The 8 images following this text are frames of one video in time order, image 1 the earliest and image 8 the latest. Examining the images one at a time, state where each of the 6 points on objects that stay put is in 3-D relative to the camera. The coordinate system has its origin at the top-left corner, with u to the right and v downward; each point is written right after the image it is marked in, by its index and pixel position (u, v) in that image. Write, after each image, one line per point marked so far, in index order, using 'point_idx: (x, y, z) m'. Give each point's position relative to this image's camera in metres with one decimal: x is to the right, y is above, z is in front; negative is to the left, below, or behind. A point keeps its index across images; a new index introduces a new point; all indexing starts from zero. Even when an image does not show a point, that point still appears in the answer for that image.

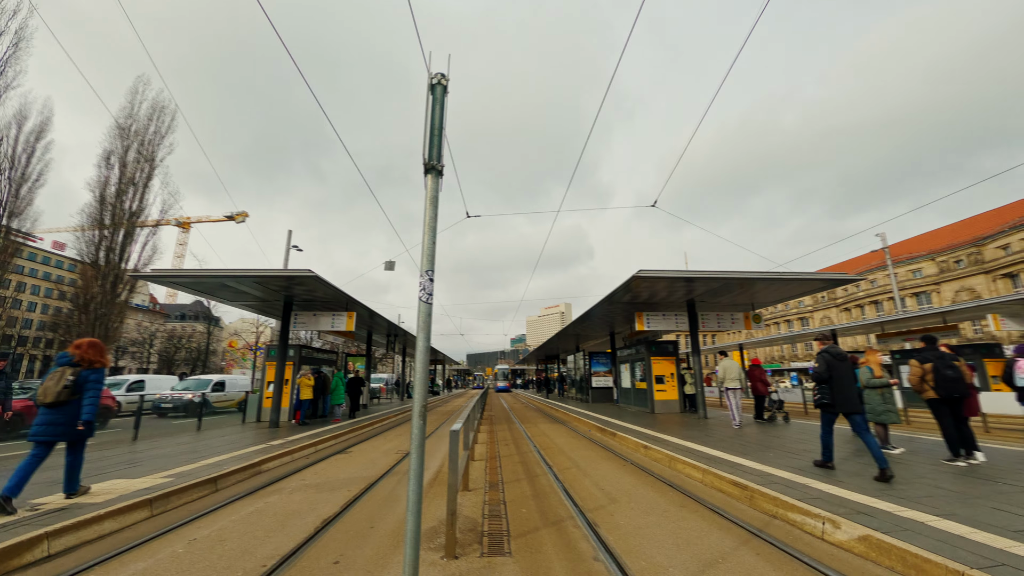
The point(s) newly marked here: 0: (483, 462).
0: (-0.6, -3.7, +8.3) m
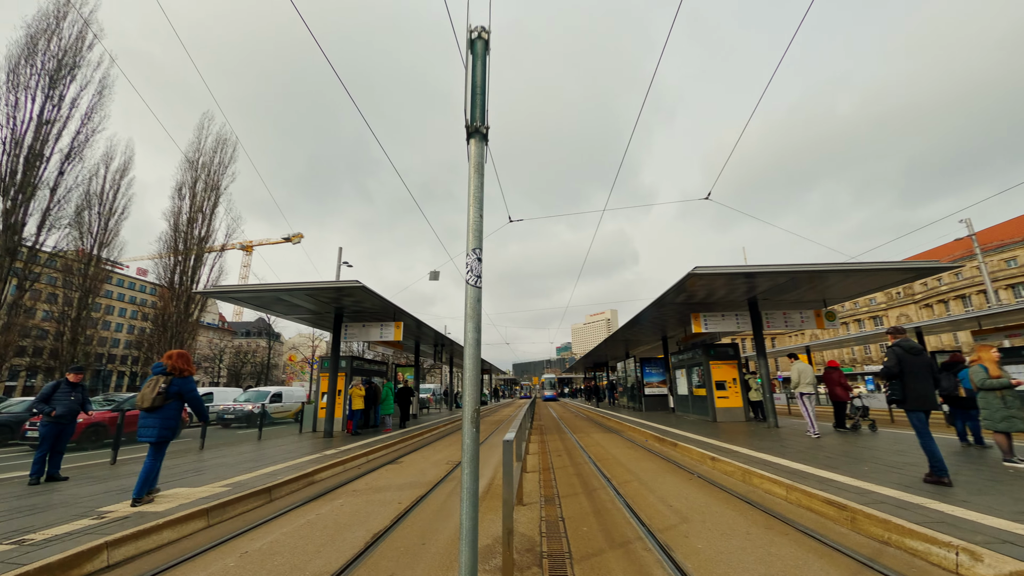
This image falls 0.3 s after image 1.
0: (+0.5, -3.7, +7.9) m
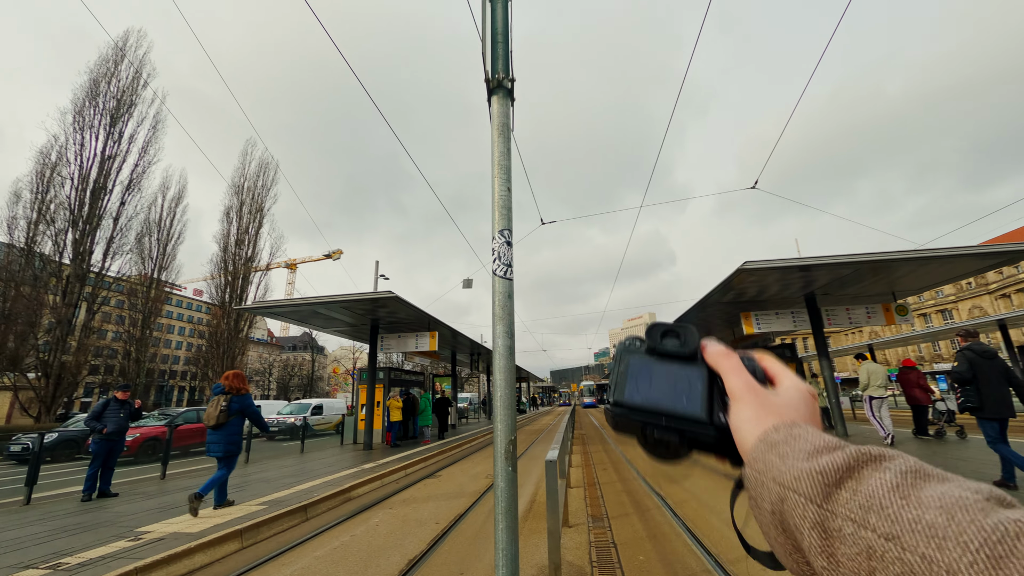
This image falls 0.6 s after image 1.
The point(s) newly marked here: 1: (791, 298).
0: (+1.3, -3.8, +7.3) m
1: (+8.7, -0.3, +12.3) m
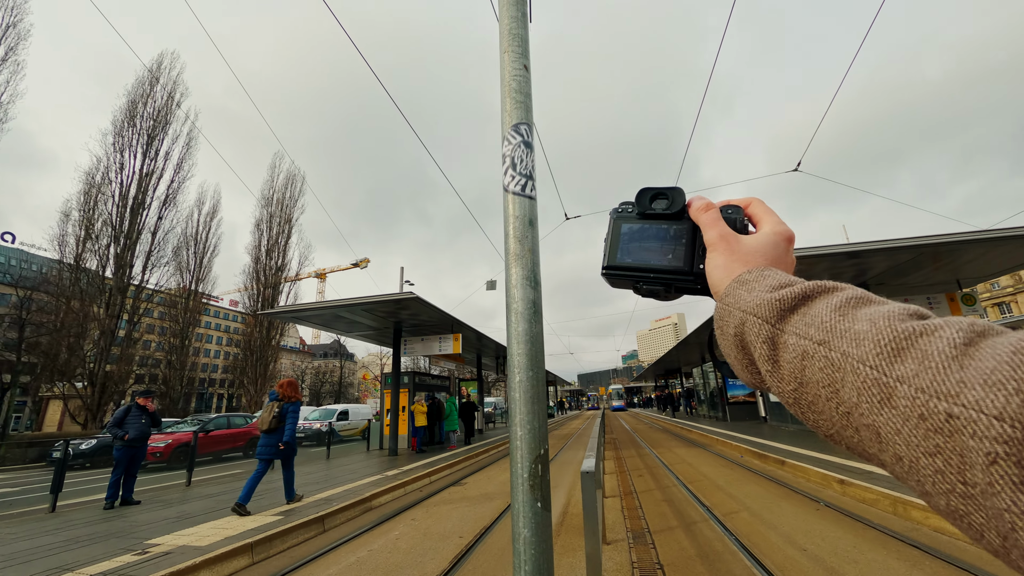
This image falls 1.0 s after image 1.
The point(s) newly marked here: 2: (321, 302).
0: (+1.8, -3.6, +6.7) m
1: (+9.4, 0.0, +11.2) m
2: (-5.5, -0.4, +11.3) m
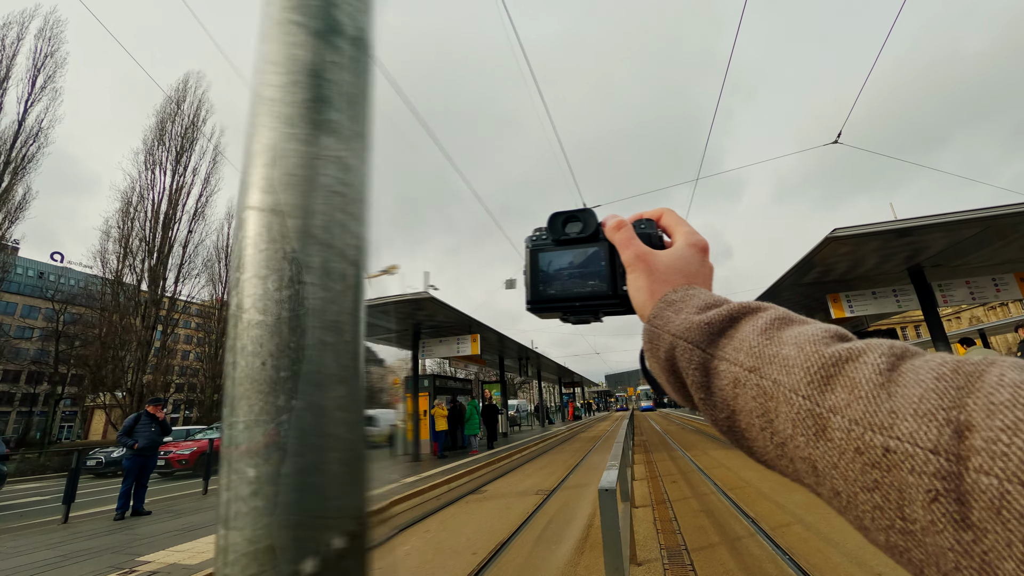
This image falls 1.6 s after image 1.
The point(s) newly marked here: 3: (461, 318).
0: (+2.1, -3.4, +6.1) m
1: (+9.8, +0.4, +10.2) m
2: (-5.0, -0.5, +11.1) m
3: (-1.6, -1.0, +12.6) m
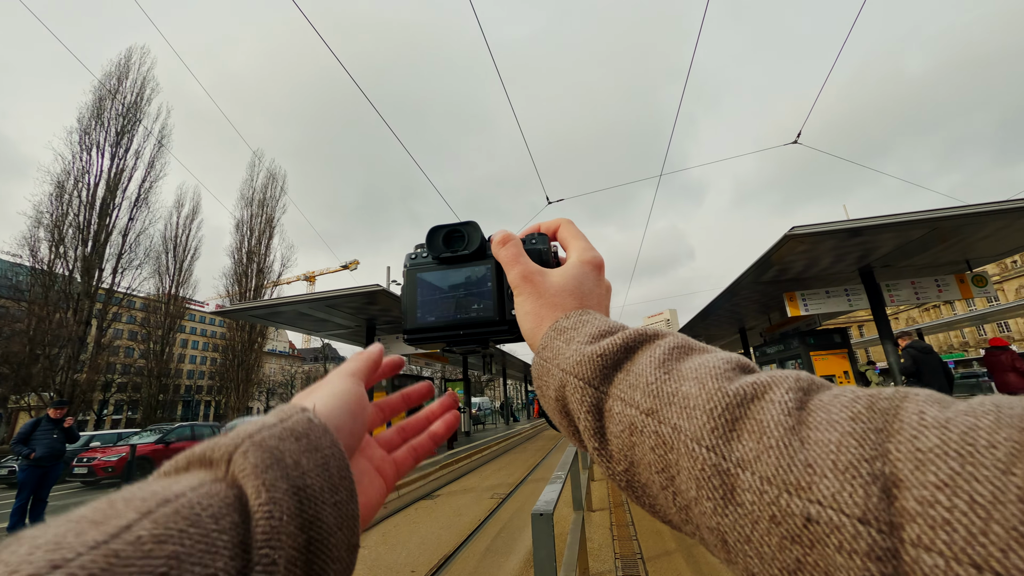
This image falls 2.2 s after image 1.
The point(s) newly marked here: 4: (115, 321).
0: (+1.4, -3.4, +5.9) m
1: (+8.8, +0.4, +10.5) m
2: (-6.0, -0.3, +10.3) m
3: (-2.8, -0.8, +12.1) m
4: (-20.8, -1.7, +20.1) m
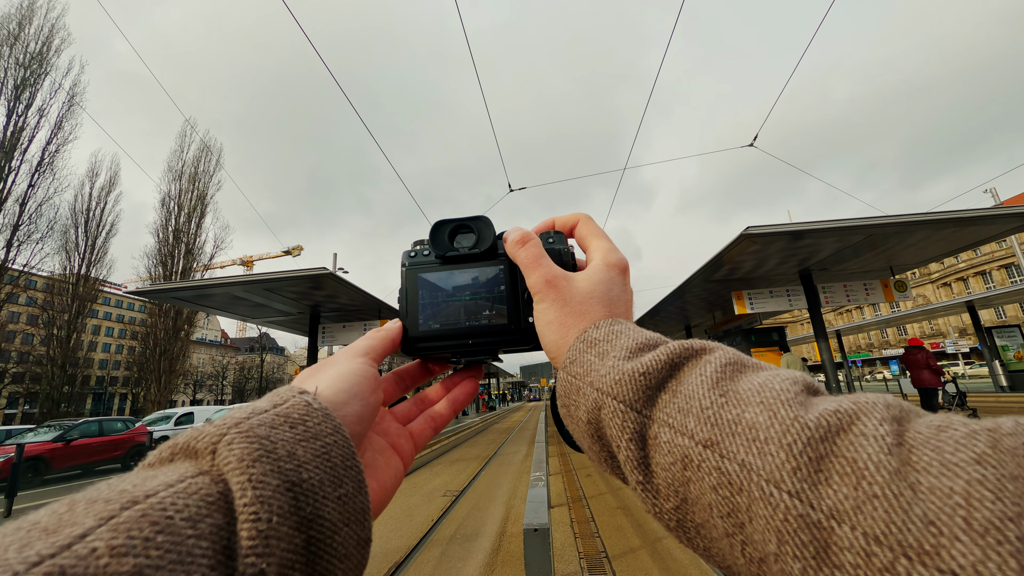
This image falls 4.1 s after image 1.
0: (+0.8, -3.2, +5.7) m
1: (+7.7, +0.4, +11.1) m
2: (-7.0, +0.2, +9.2) m
3: (-4.0, -0.4, +11.4) m
4: (-22.9, -0.5, +17.3) m
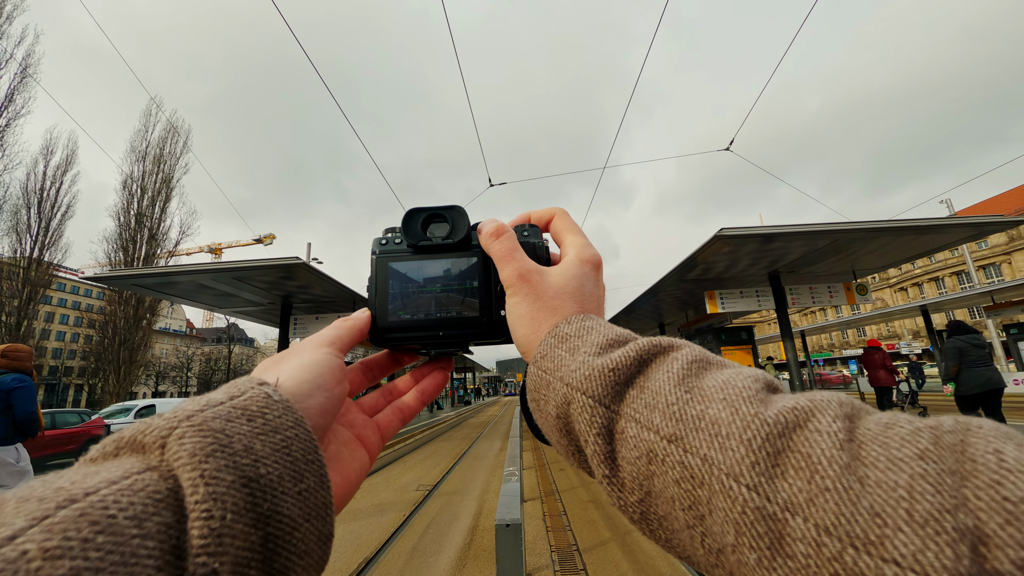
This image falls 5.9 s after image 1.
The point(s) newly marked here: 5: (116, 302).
0: (+0.4, -3.1, +5.8) m
1: (+7.1, +0.3, +11.5) m
2: (-7.5, +0.5, +8.8) m
3: (-4.6, -0.2, +11.1) m
4: (-23.8, +0.2, +16.0) m
5: (-19.6, -0.5, +19.0) m
